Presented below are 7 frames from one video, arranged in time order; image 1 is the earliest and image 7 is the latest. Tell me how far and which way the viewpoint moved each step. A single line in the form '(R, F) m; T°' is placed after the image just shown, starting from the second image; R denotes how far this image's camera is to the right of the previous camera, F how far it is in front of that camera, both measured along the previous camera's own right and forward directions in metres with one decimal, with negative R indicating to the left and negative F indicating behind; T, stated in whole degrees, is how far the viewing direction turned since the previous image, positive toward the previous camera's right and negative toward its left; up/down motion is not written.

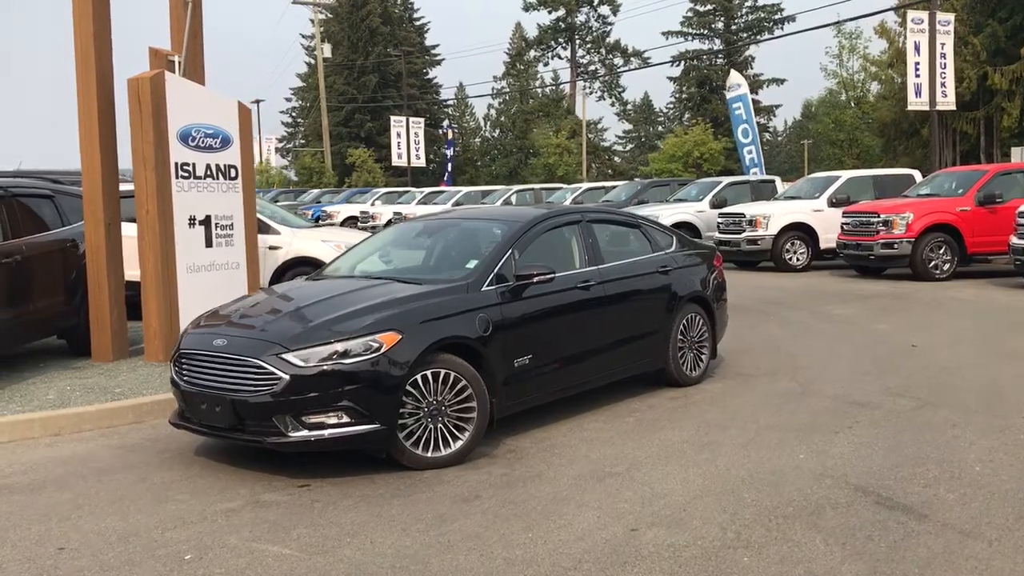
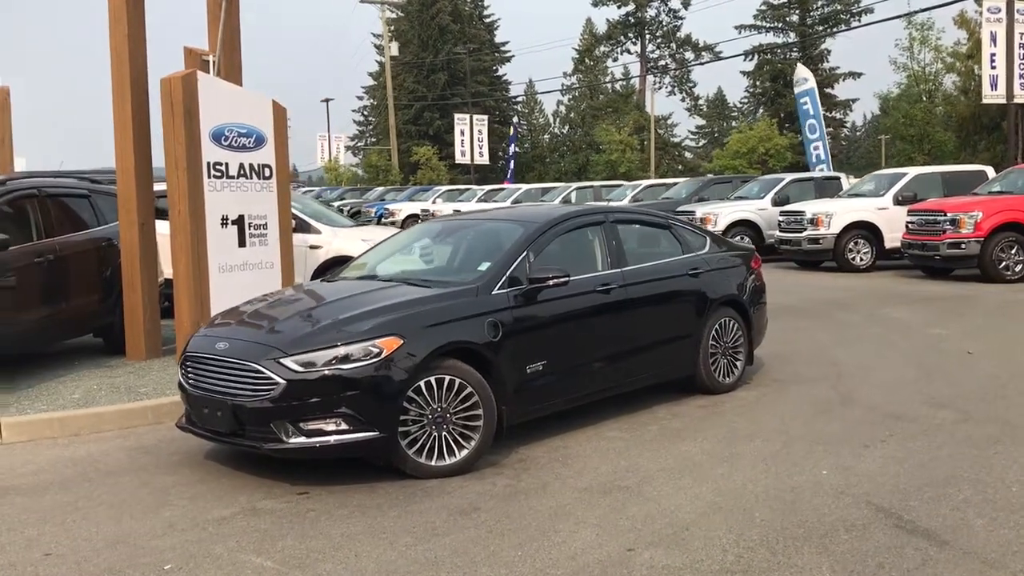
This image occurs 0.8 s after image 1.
(+0.4, +0.2) m; -4°
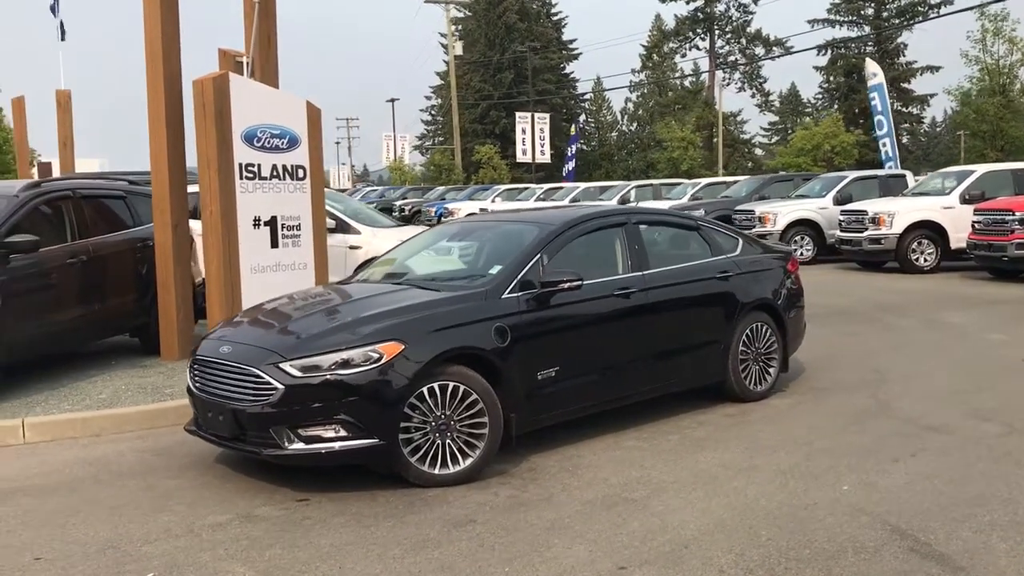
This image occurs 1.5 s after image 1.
(+0.3, +0.2) m; -4°
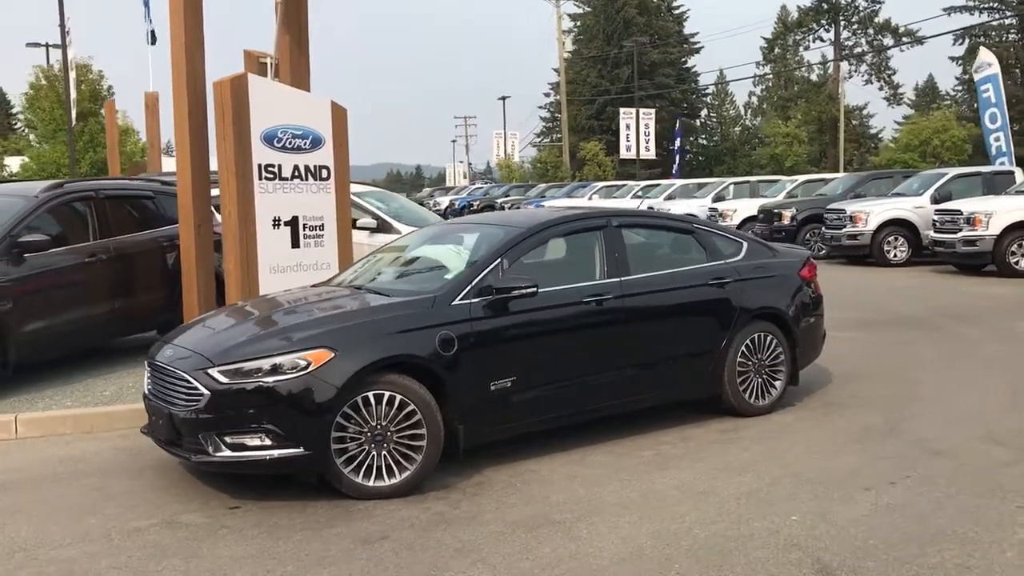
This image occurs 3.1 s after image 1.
(+1.0, +0.3) m; -7°
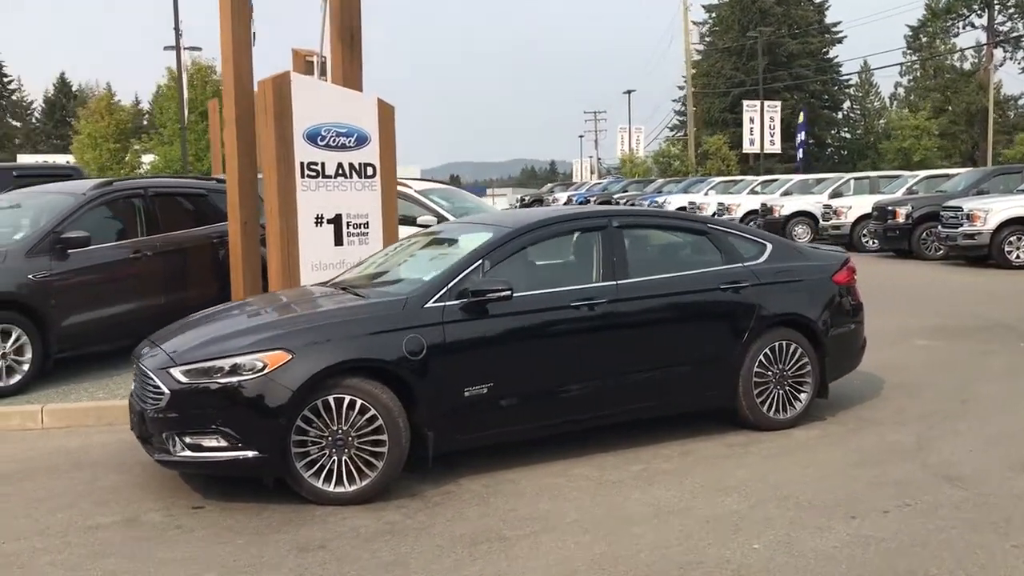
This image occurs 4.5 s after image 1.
(+0.9, +0.3) m; -8°
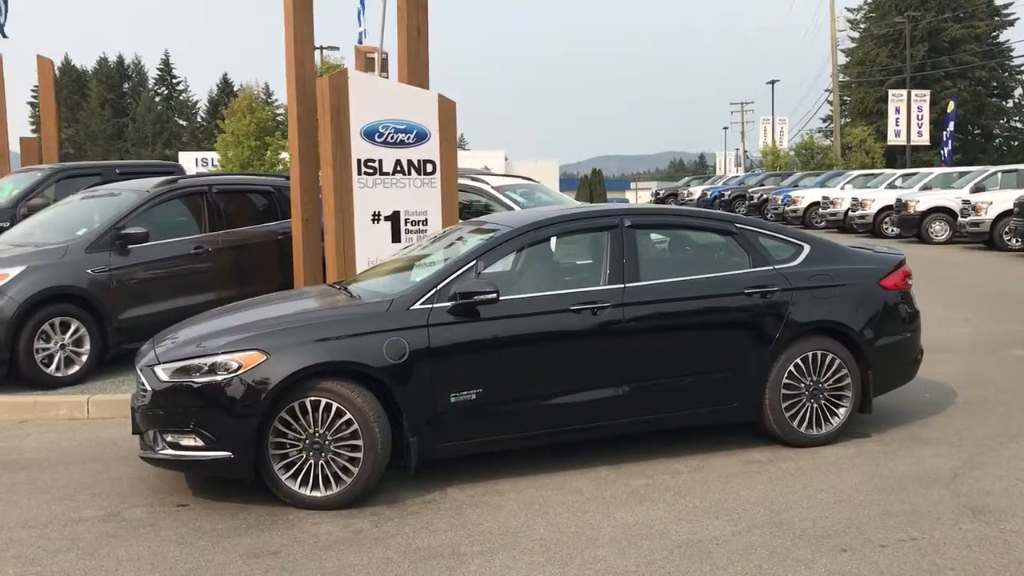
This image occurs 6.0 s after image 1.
(+0.8, +0.3) m; -9°
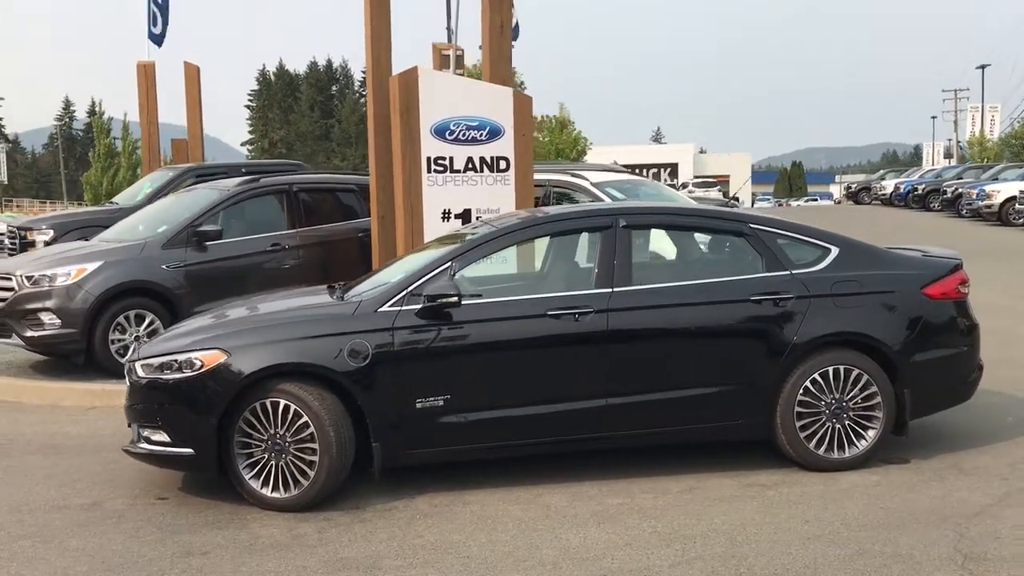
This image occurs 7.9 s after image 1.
(+1.2, +0.4) m; -12°
